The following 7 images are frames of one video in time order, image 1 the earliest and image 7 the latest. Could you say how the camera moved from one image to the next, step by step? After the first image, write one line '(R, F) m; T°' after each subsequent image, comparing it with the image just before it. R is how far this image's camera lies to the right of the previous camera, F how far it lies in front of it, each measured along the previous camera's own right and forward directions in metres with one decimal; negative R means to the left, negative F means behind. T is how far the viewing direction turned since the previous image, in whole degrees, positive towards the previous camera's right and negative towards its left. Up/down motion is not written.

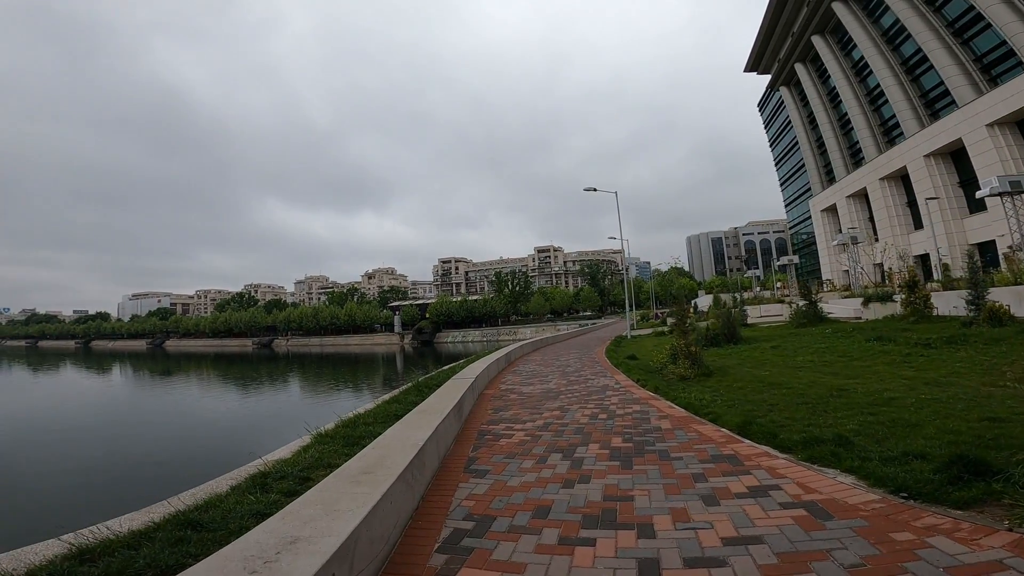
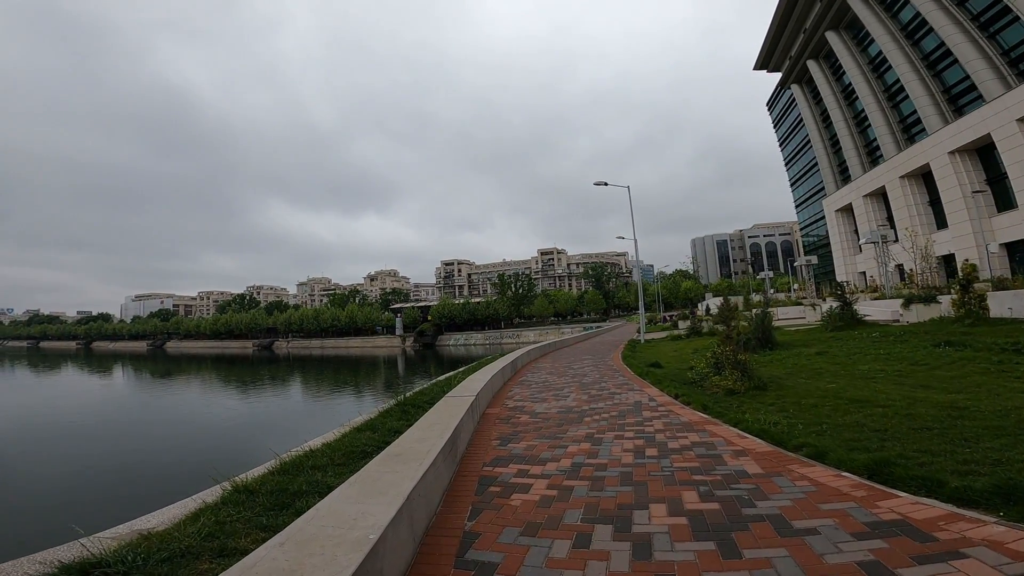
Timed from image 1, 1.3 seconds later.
(-0.1, +1.4) m; 0°
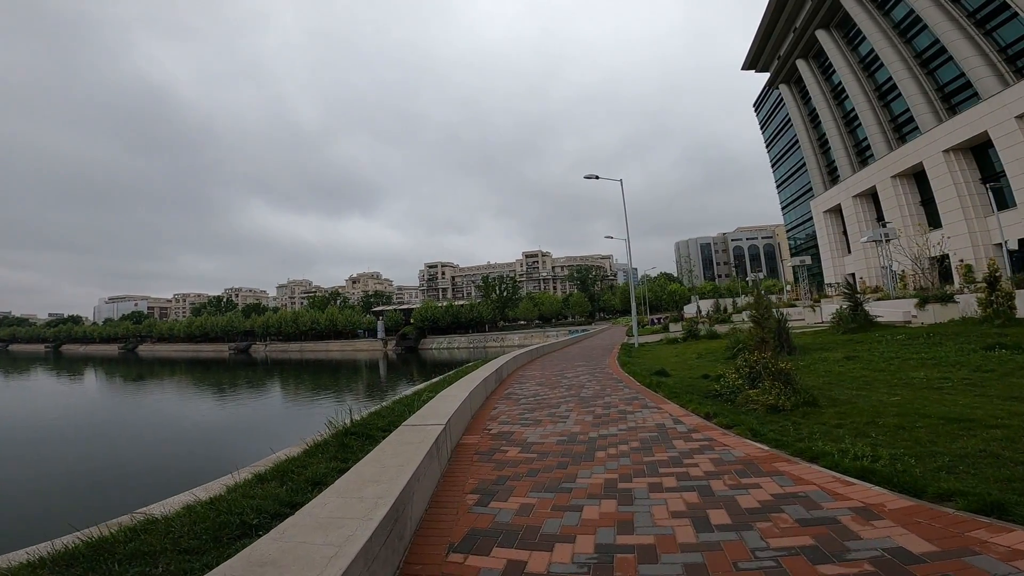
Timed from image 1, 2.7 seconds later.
(0.0, +1.5) m; +2°
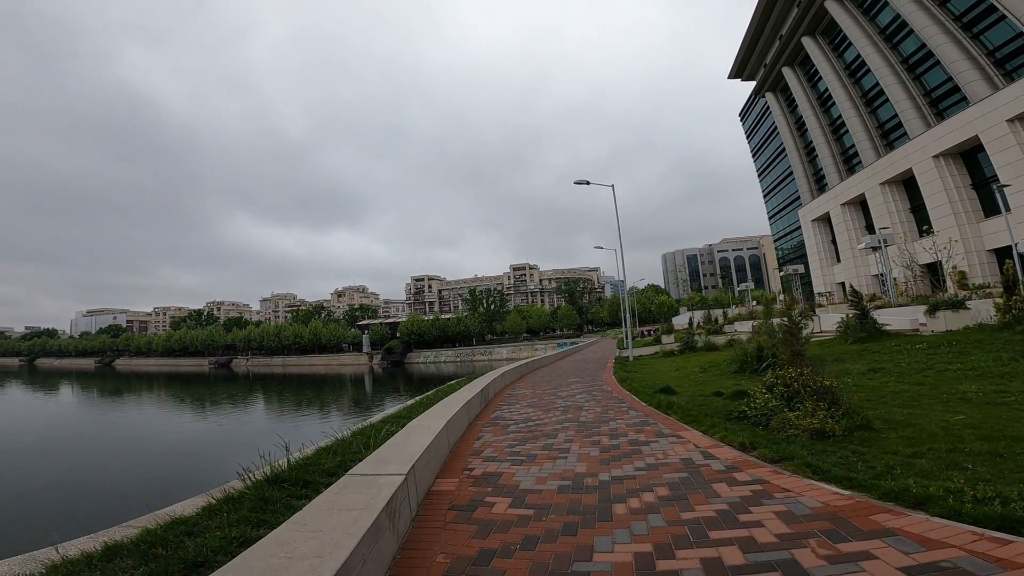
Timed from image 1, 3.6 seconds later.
(0.0, +1.0) m; +2°
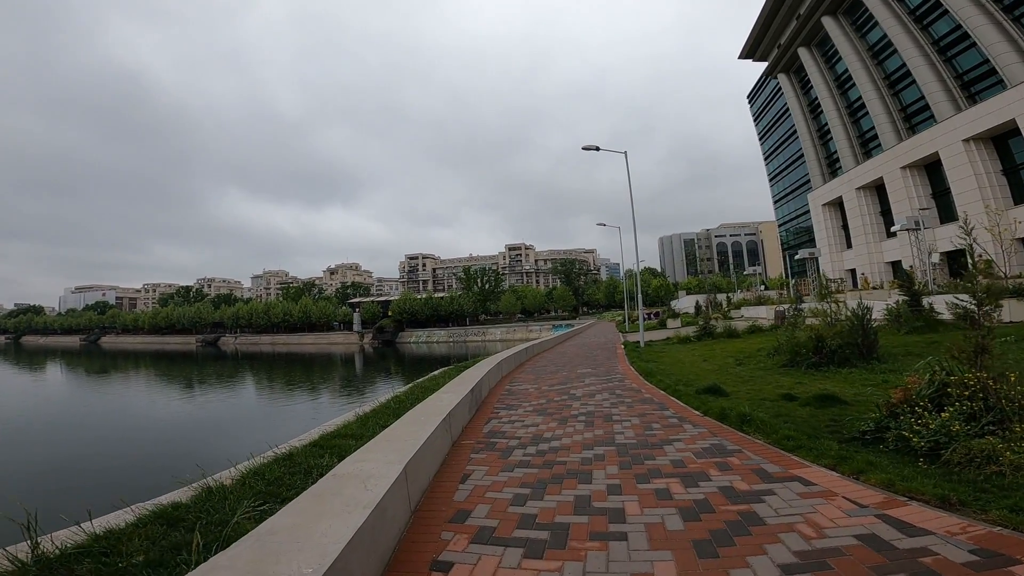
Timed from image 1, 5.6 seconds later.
(-0.1, +1.9) m; +1°
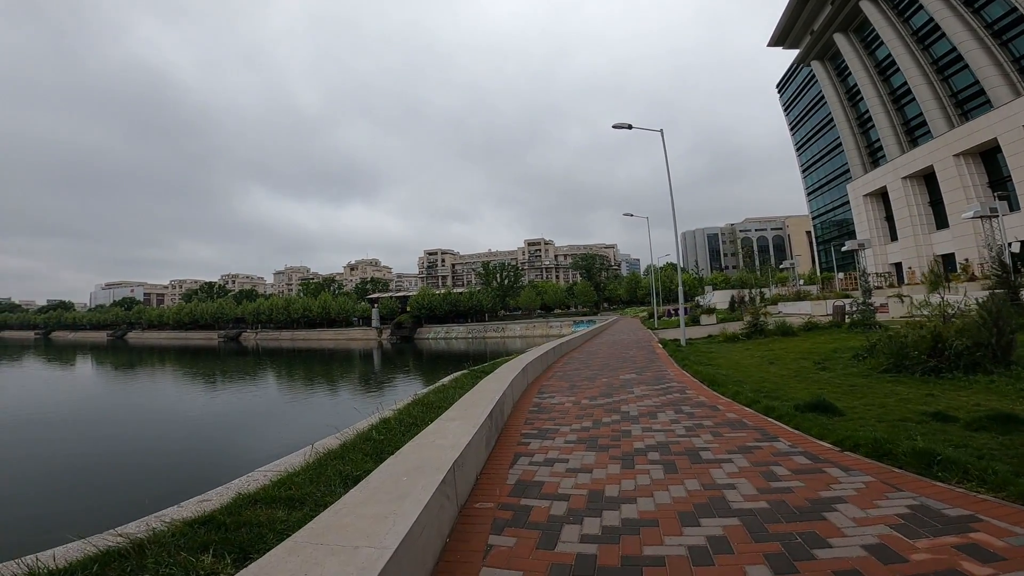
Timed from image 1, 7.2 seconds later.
(-0.2, +1.5) m; -2°
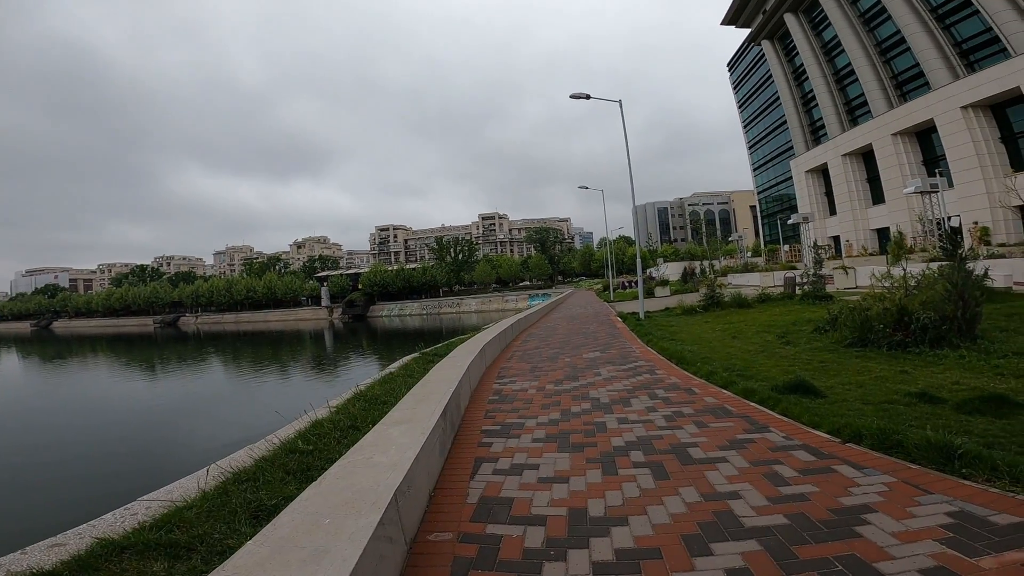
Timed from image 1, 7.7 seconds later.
(0.0, +0.6) m; +5°
